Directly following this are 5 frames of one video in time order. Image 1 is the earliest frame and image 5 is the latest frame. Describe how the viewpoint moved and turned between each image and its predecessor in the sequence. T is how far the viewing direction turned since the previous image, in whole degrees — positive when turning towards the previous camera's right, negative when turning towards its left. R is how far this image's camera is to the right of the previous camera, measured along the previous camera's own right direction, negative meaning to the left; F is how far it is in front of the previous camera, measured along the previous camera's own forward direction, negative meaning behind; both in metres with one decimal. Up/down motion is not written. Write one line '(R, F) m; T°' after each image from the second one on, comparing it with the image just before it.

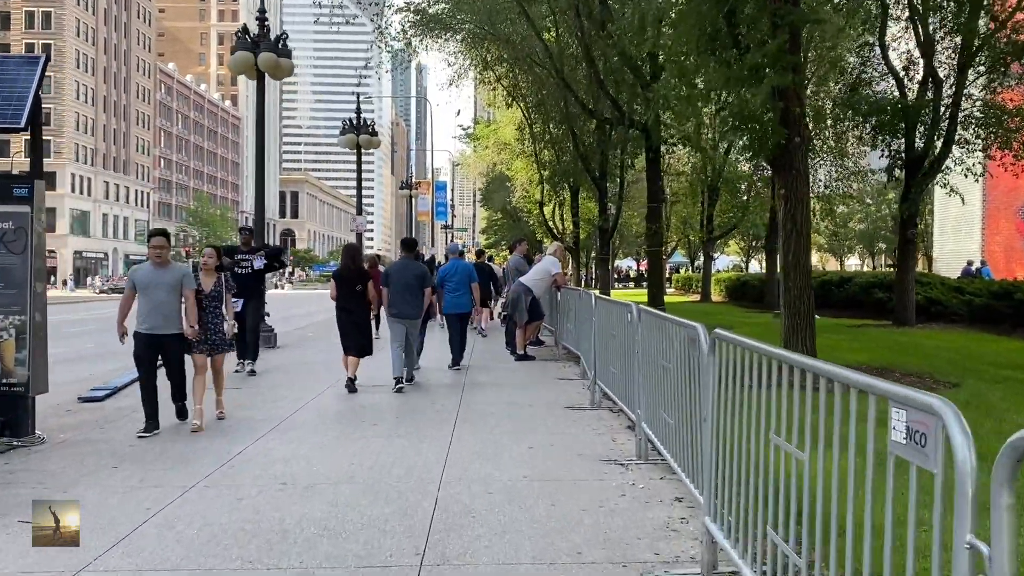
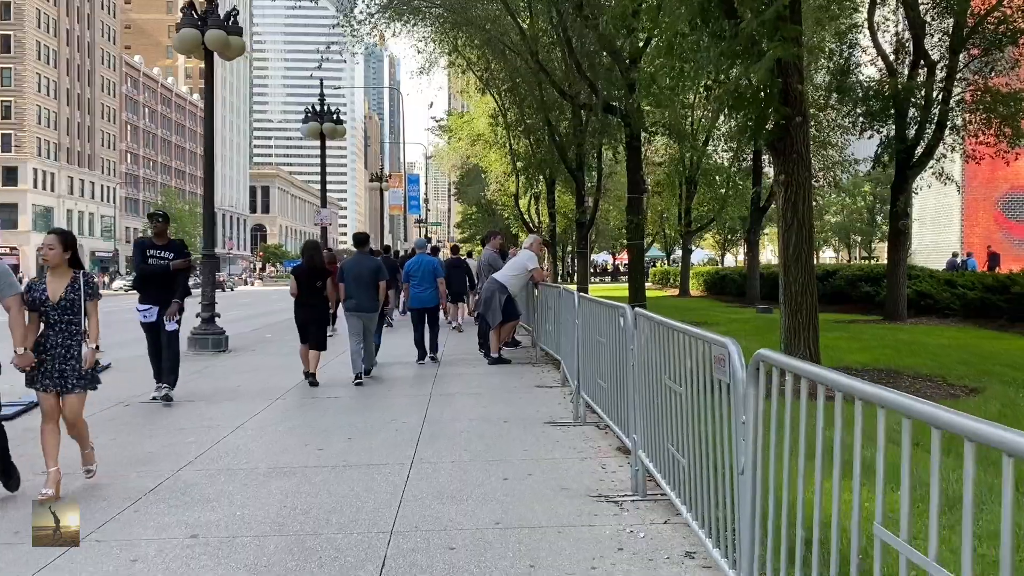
(0.0, +1.0) m; +2°
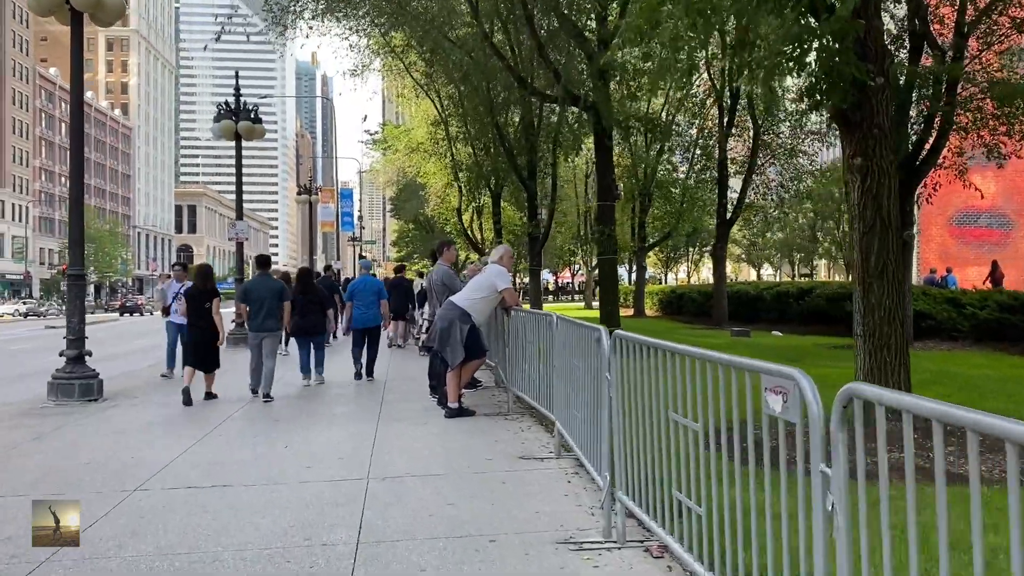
(-0.3, +2.6) m; +4°
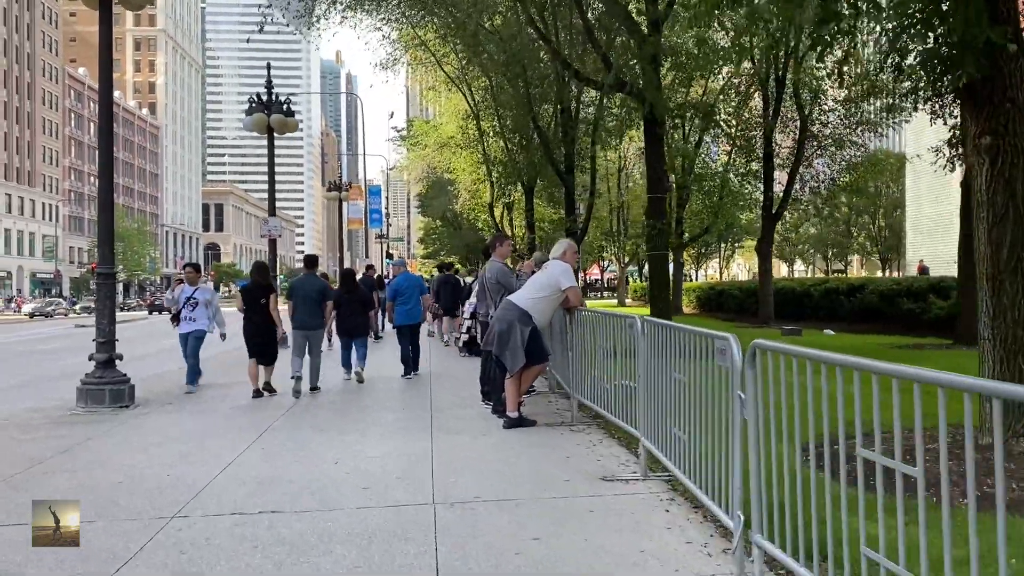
(-0.3, +0.7) m; -2°
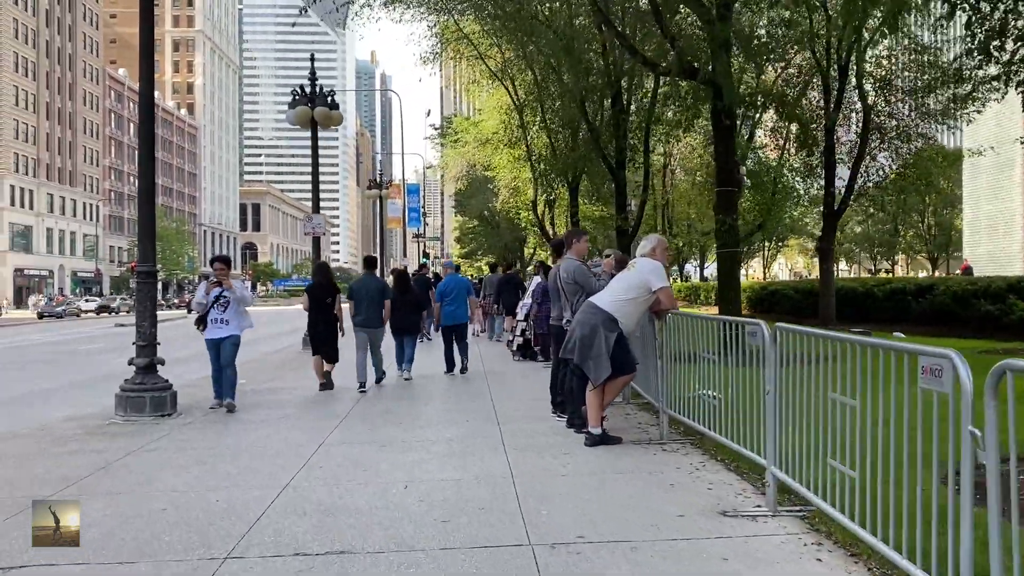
(-0.4, +0.8) m; -2°
